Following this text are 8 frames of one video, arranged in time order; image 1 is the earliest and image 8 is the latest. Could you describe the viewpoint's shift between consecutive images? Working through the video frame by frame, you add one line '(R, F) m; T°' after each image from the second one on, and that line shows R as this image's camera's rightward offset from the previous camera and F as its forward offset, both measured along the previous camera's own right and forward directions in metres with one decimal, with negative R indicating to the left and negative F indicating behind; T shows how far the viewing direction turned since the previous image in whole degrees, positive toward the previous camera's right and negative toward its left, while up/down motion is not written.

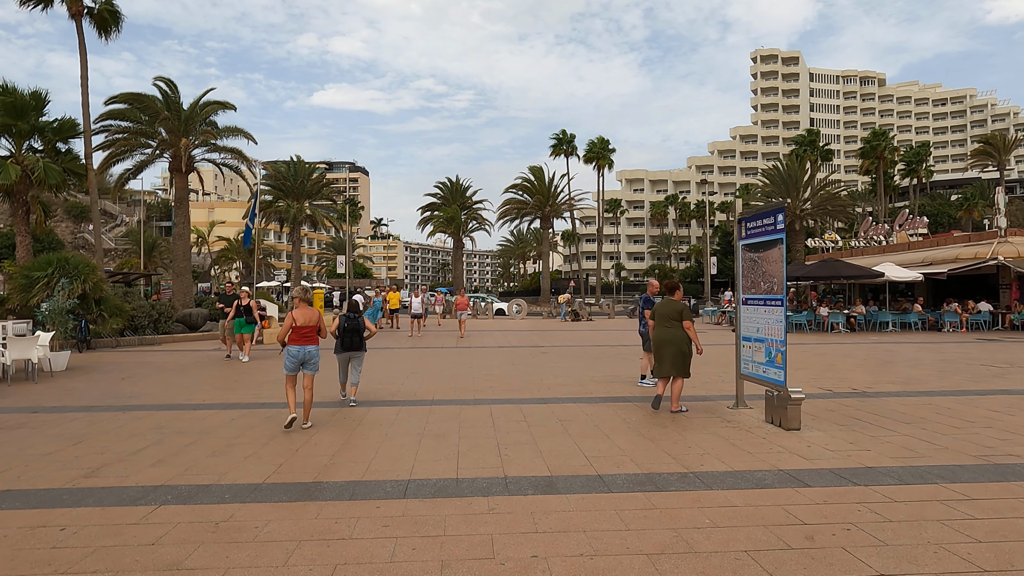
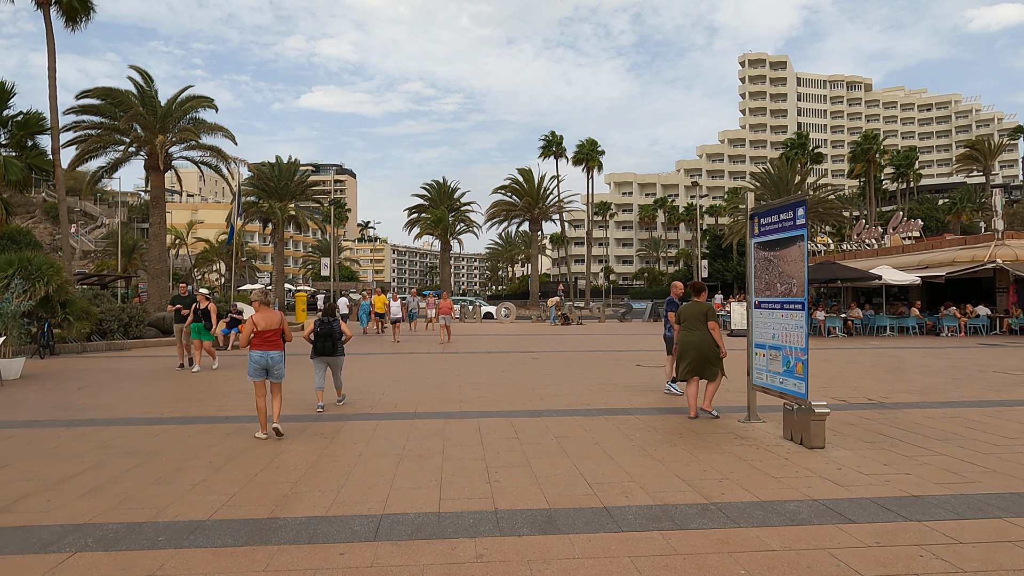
(0.0, +0.8) m; +1°
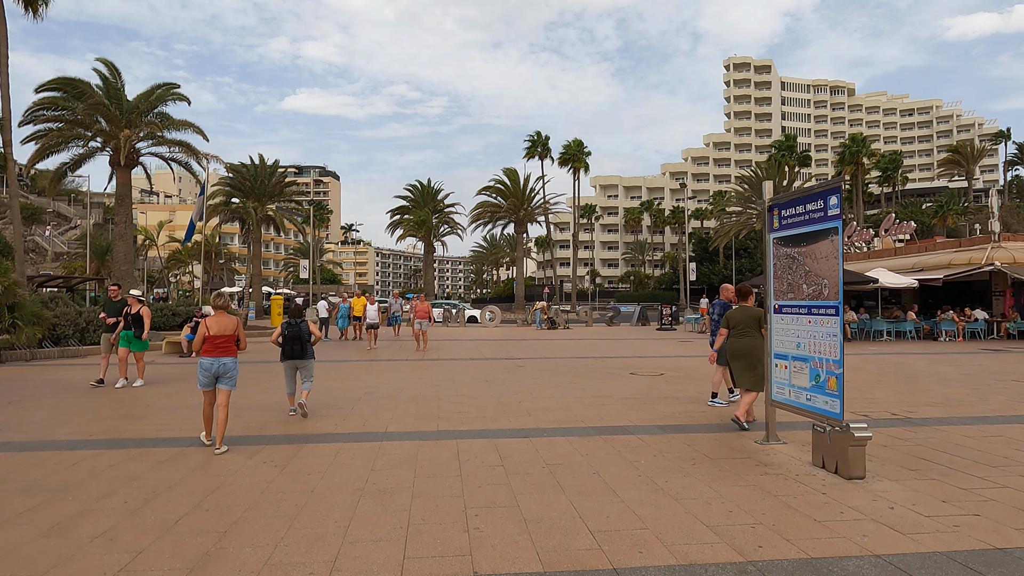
(0.0, +1.1) m; +1°
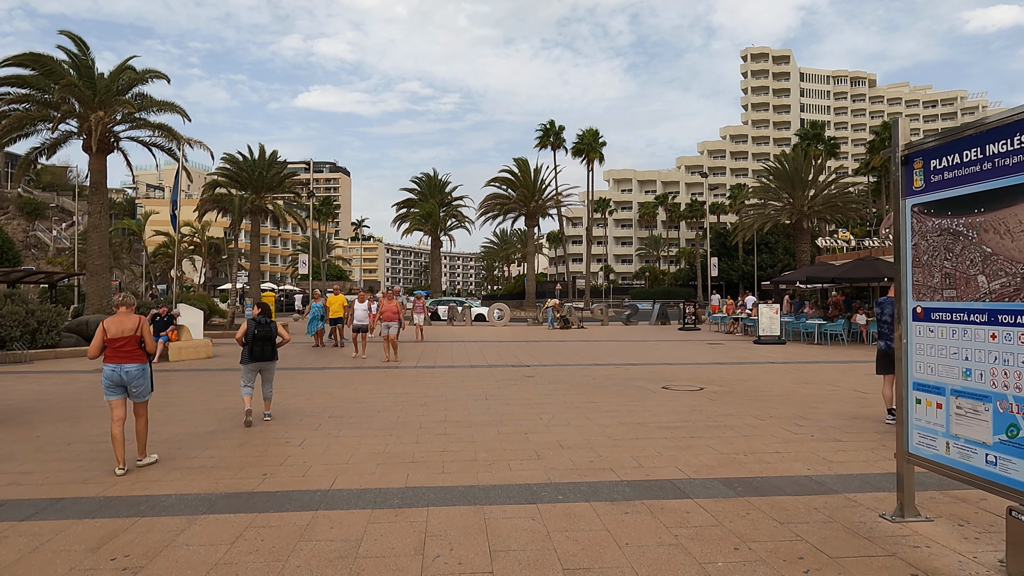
(+0.1, +2.4) m; -1°
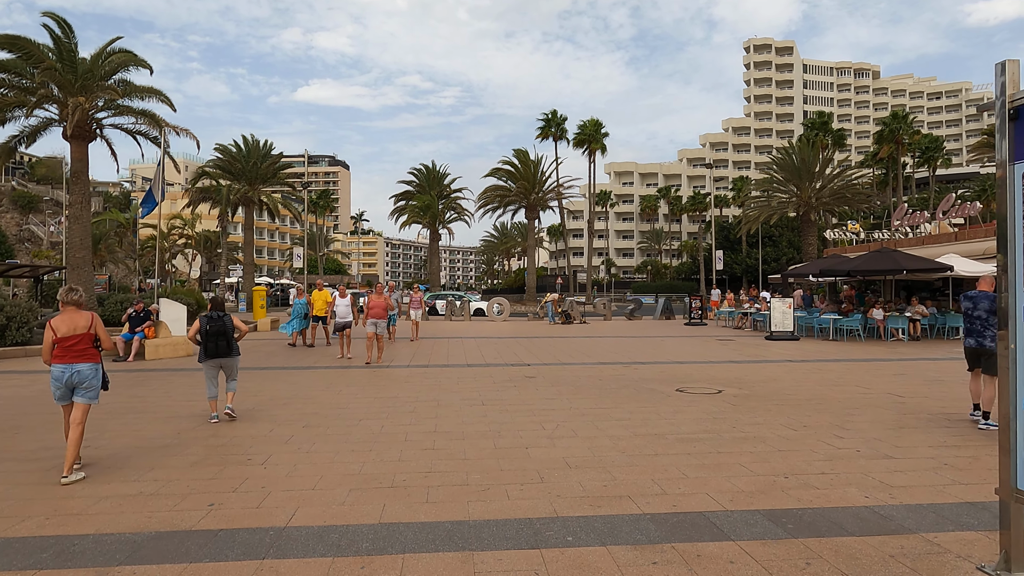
(0.0, +1.0) m; 0°
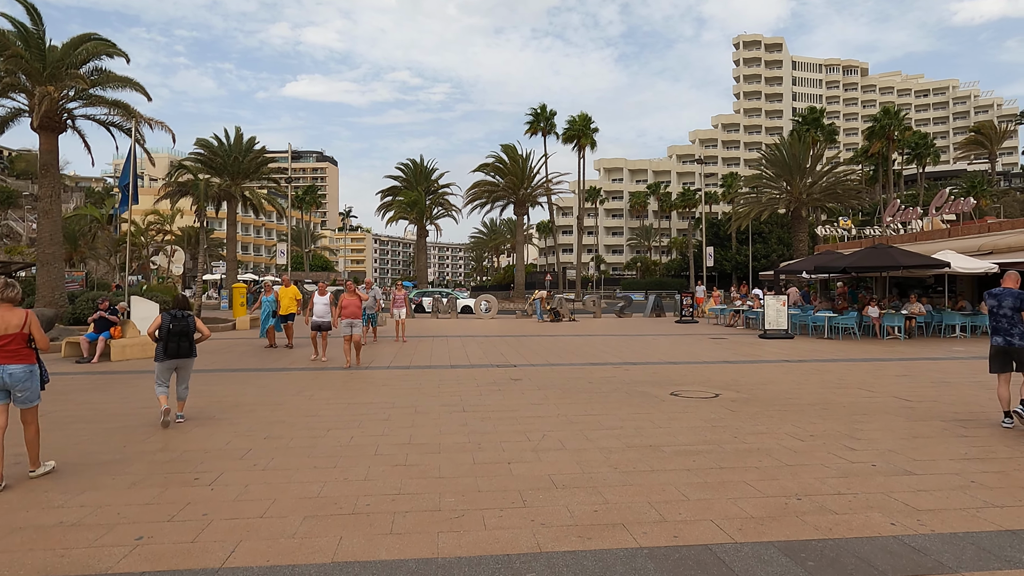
(+0.1, +0.6) m; +1°
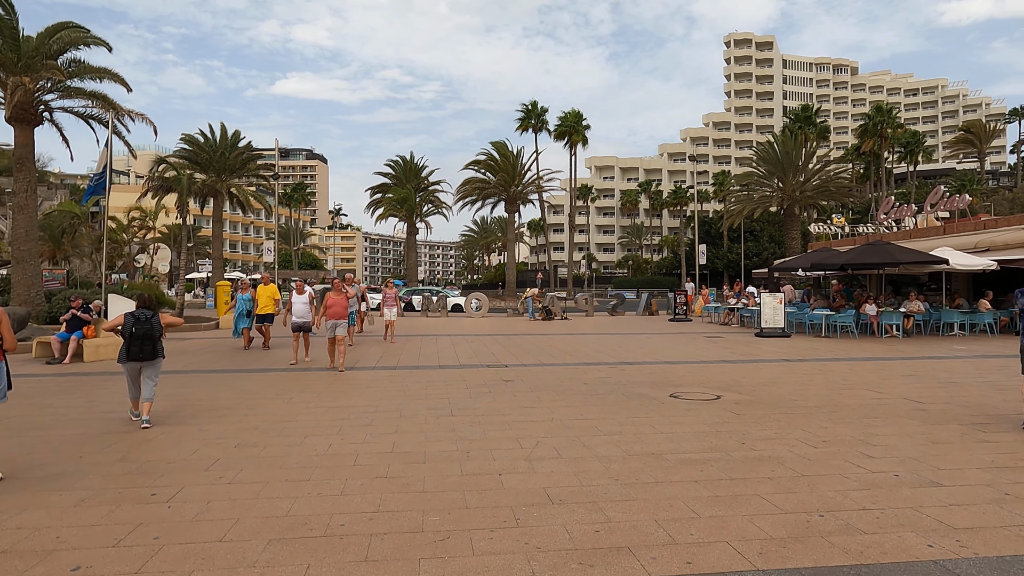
(0.0, +0.5) m; +1°
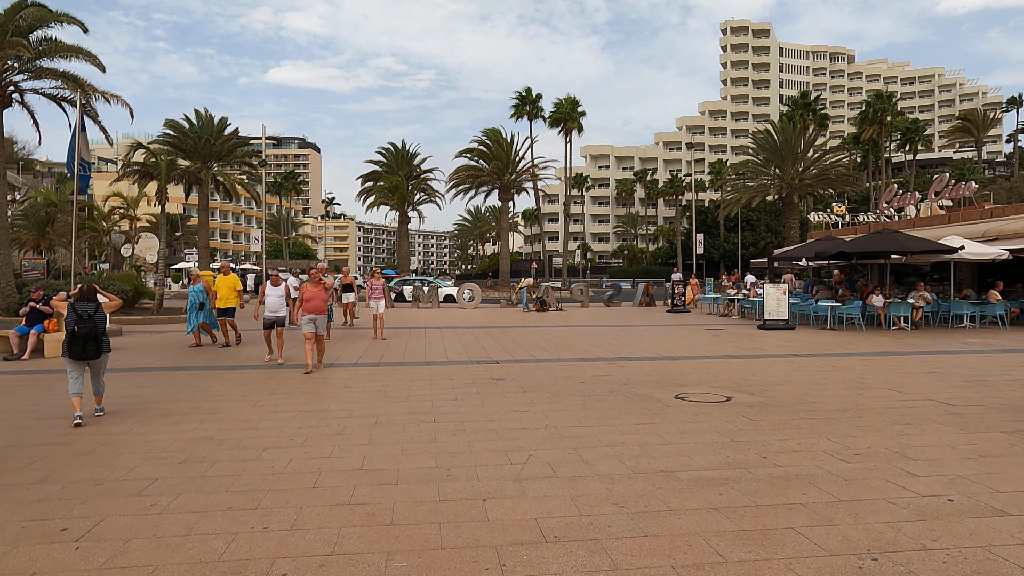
(+0.1, +0.8) m; 0°
